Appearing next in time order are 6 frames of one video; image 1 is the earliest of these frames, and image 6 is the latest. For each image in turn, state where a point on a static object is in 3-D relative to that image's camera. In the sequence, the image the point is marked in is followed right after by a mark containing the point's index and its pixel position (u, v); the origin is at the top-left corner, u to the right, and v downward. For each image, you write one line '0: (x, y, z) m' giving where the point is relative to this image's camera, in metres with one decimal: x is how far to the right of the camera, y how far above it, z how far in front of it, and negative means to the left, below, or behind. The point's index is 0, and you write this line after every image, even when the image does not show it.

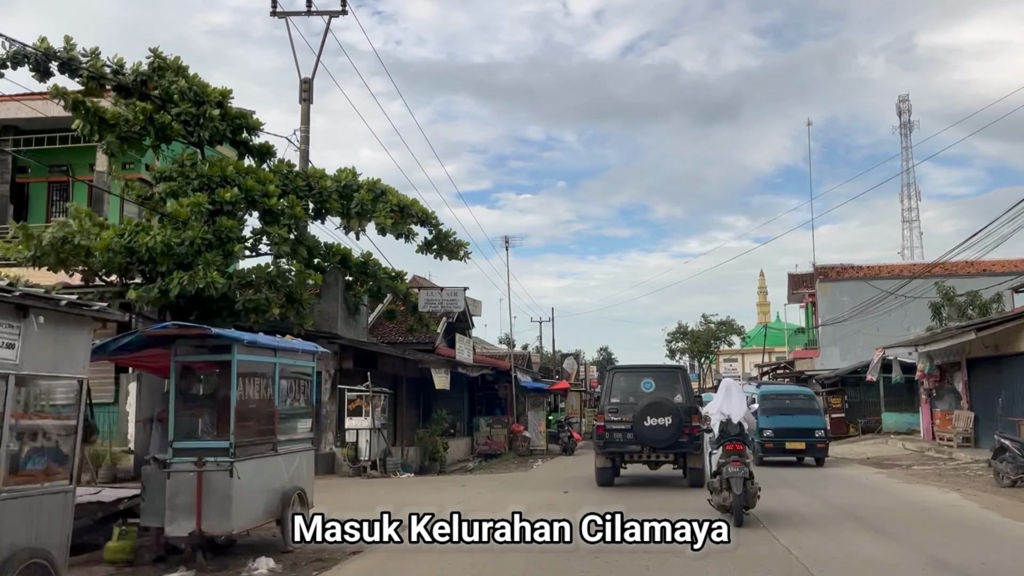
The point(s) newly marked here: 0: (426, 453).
0: (-1.9, -3.5, +17.1) m
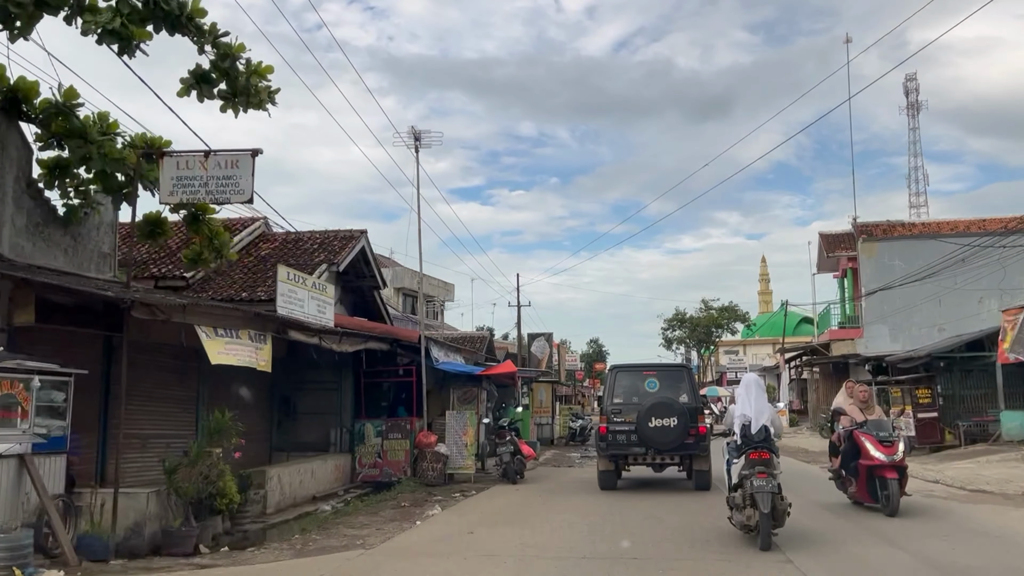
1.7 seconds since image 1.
0: (-3.4, -2.2, +8.3) m
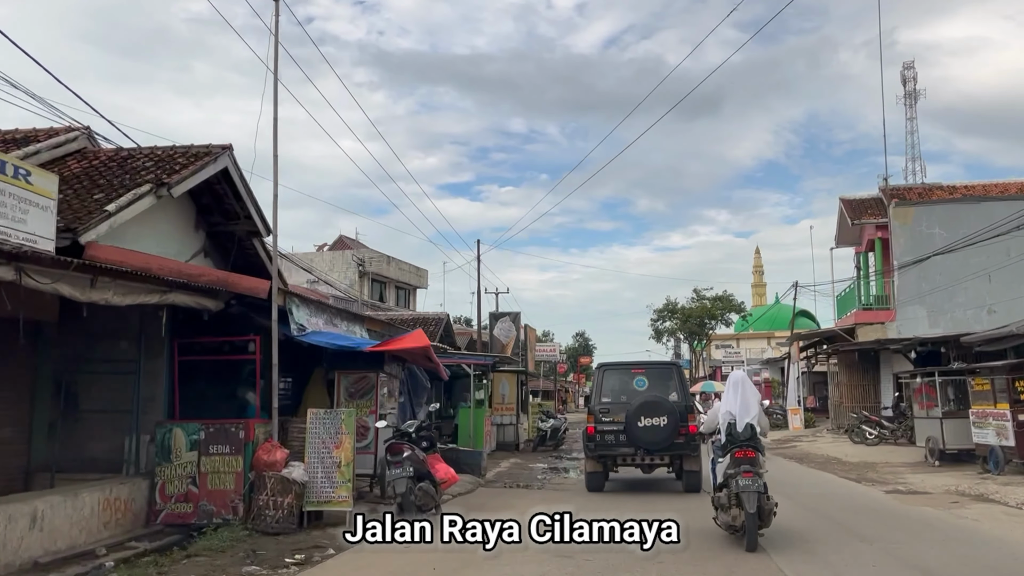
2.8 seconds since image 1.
0: (-4.3, -1.4, +3.0) m
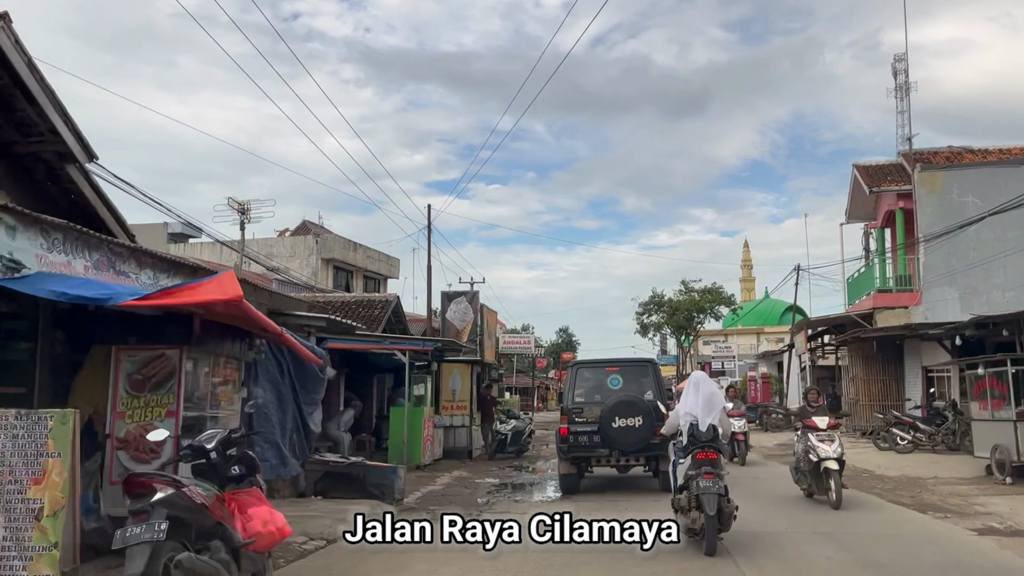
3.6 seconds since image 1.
0: (-5.0, -0.8, -0.9) m
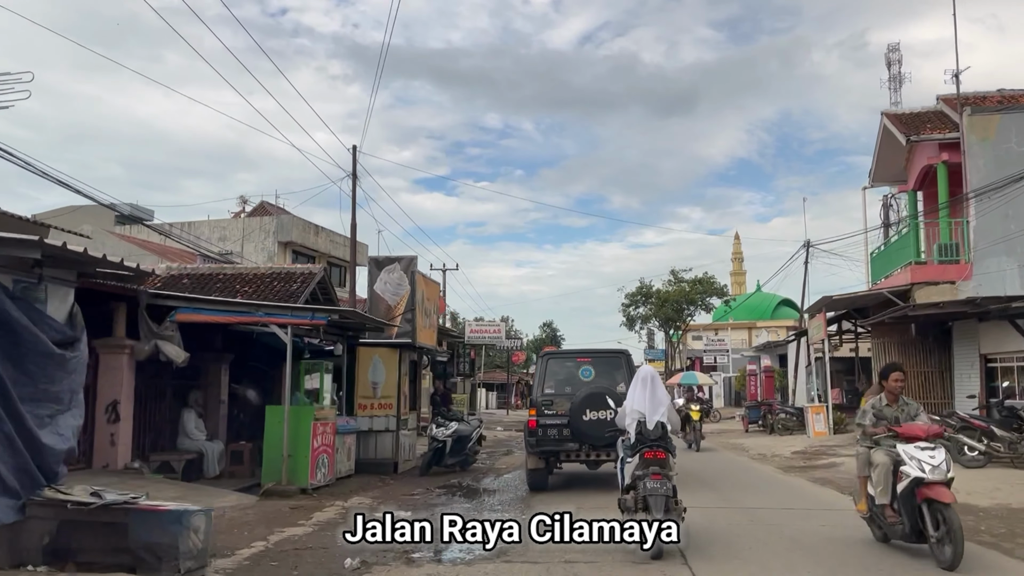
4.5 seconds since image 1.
0: (-5.6, -0.2, -5.2) m
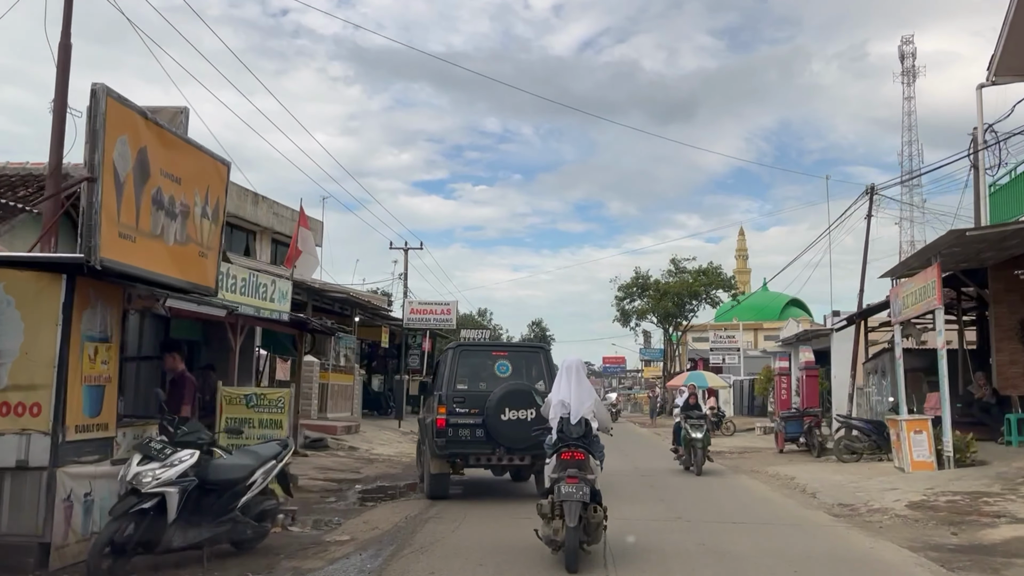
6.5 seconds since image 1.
0: (-6.8, +1.0, -12.7) m
